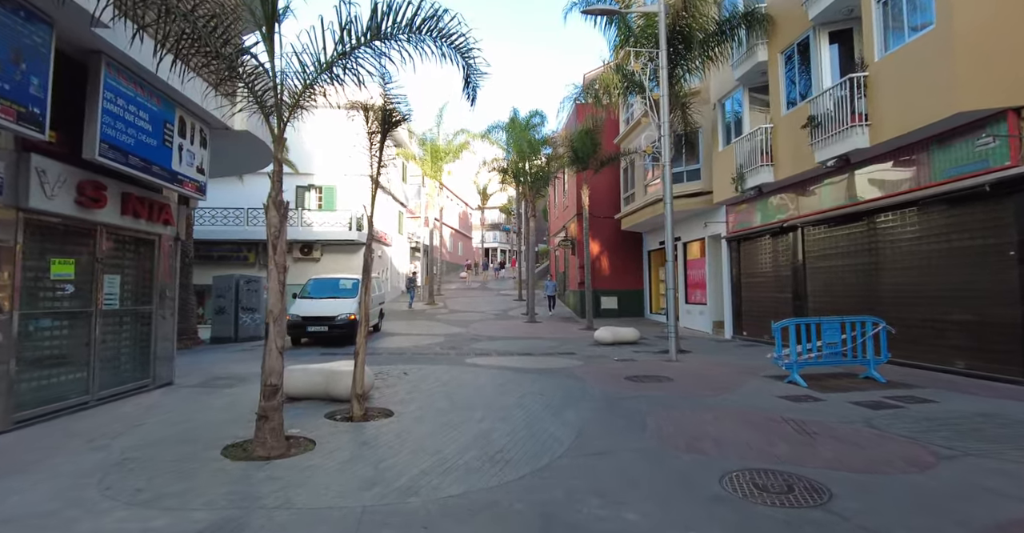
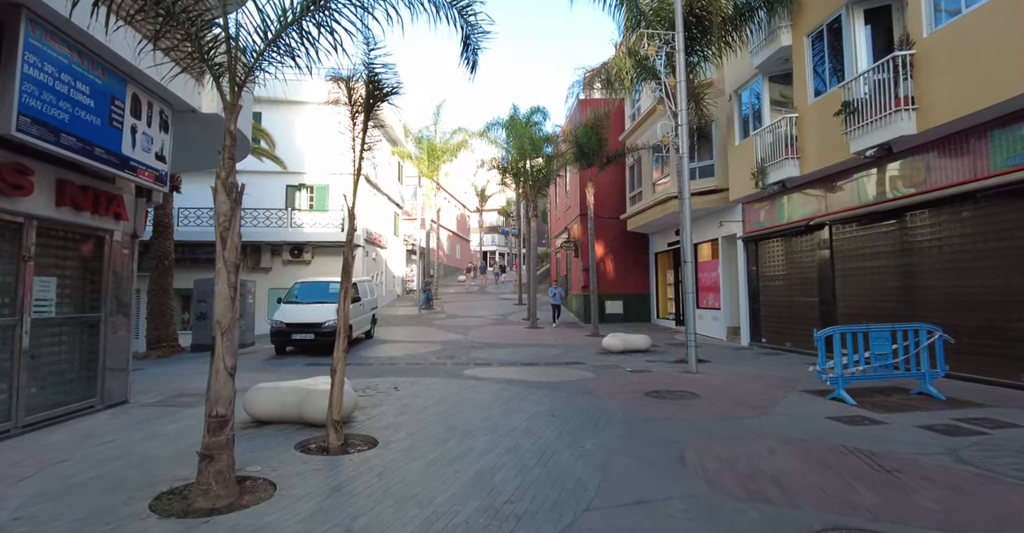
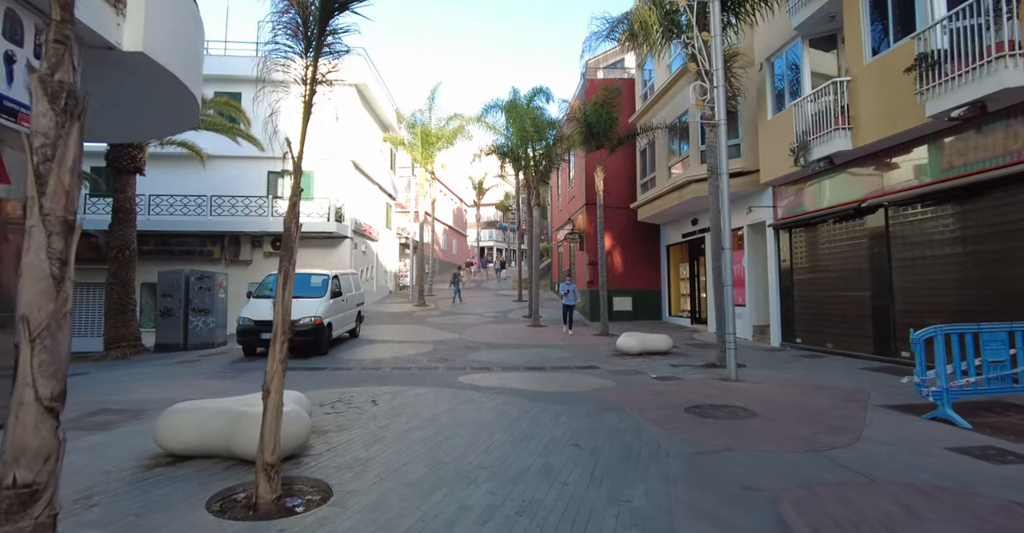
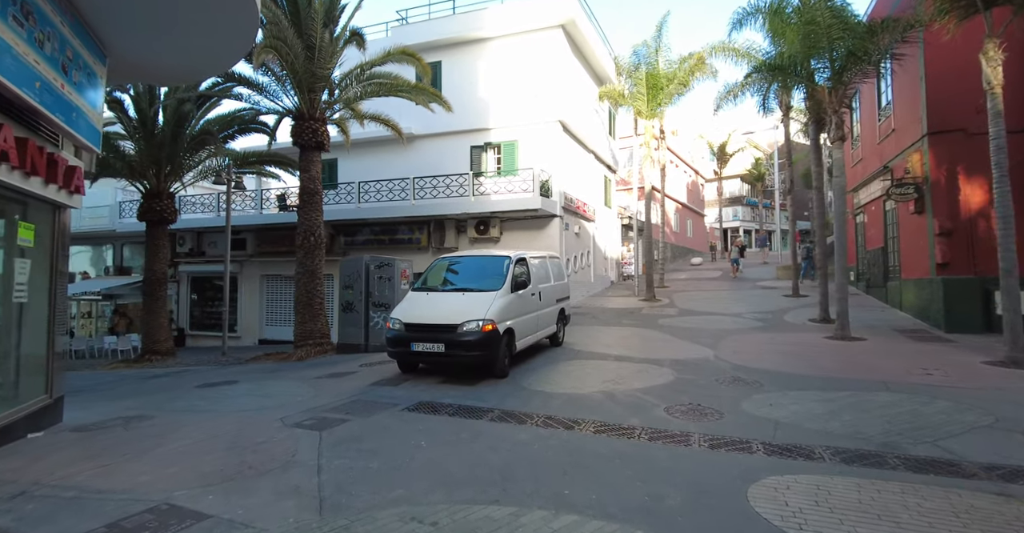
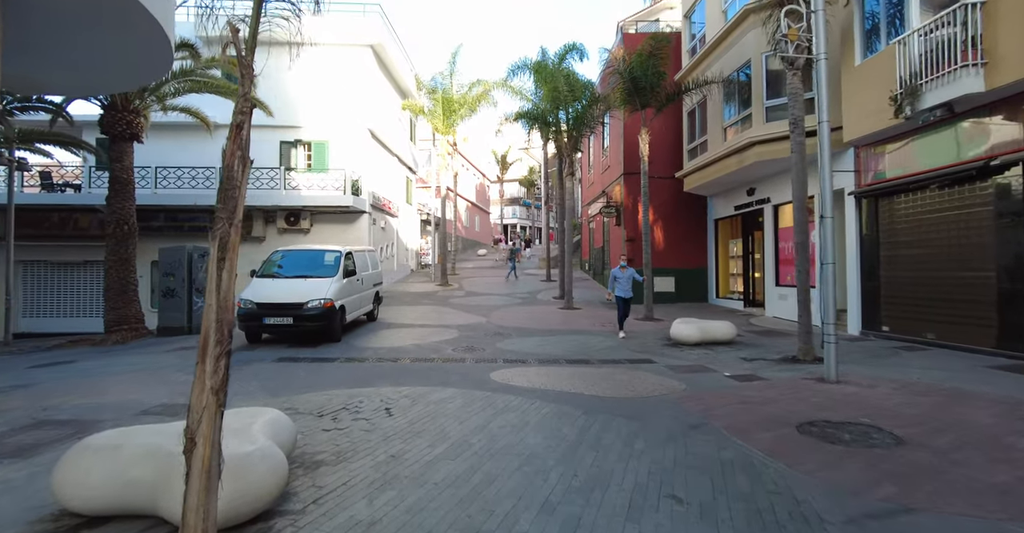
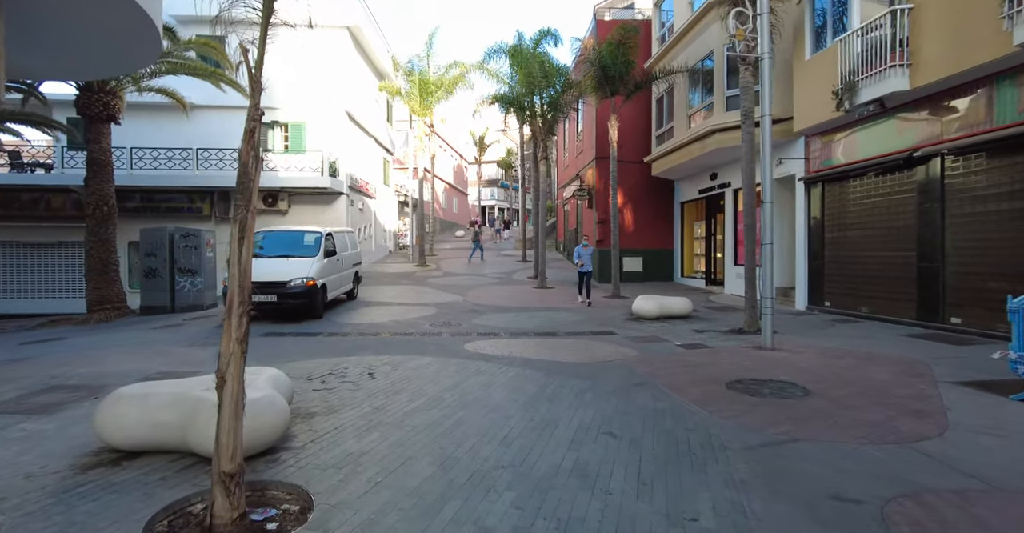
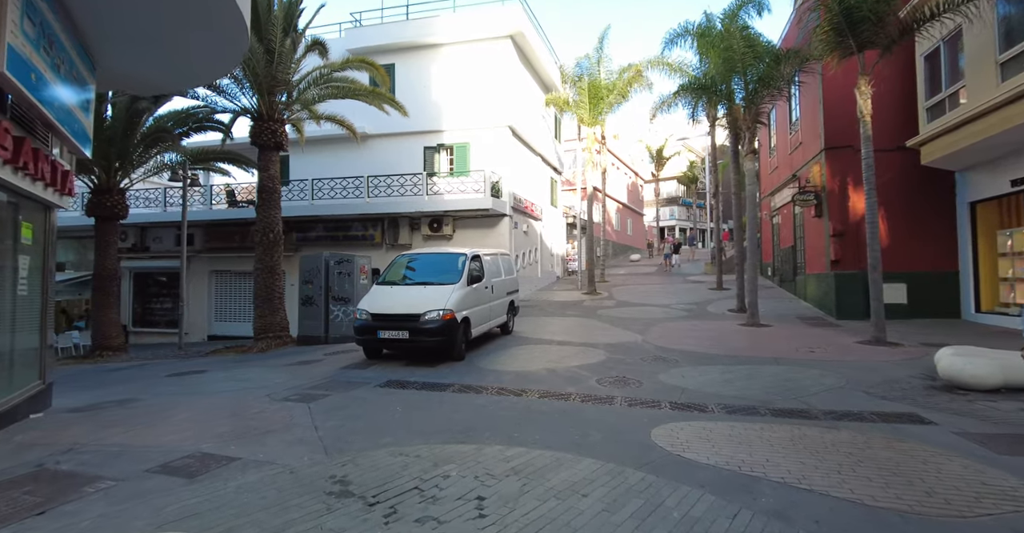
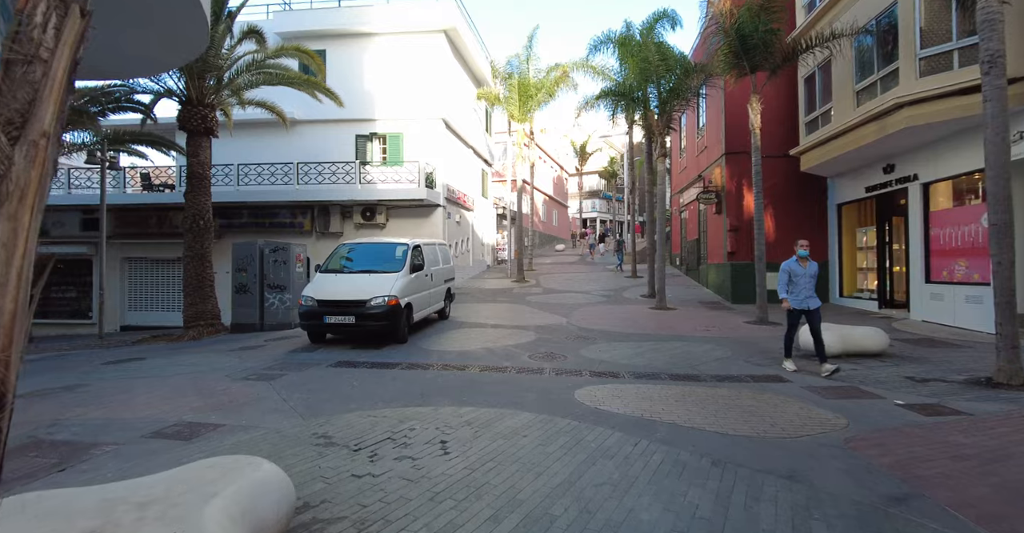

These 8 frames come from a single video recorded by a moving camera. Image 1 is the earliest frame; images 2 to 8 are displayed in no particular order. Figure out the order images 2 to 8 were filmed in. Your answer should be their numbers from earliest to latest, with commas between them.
2, 3, 6, 5, 8, 7, 4
